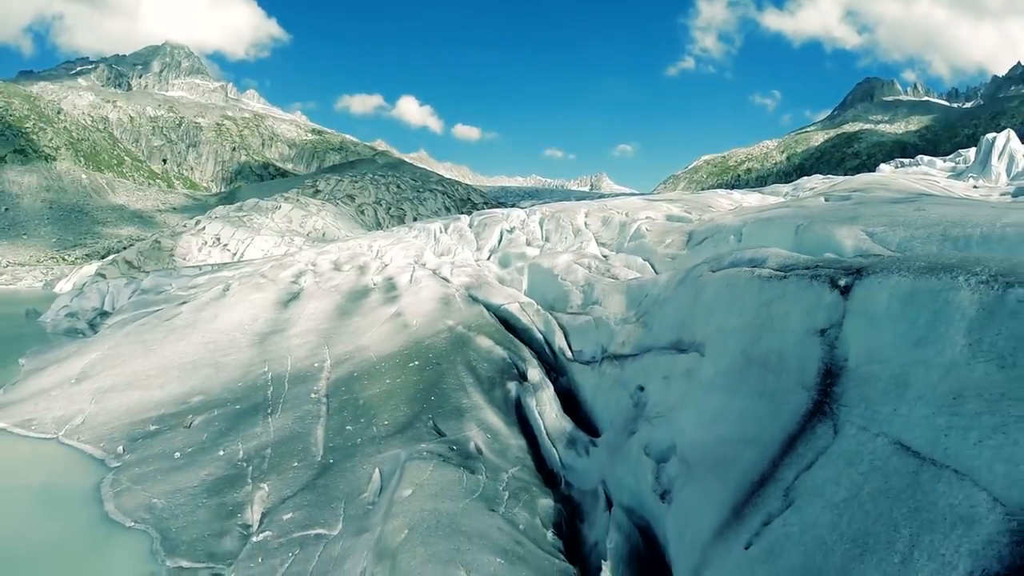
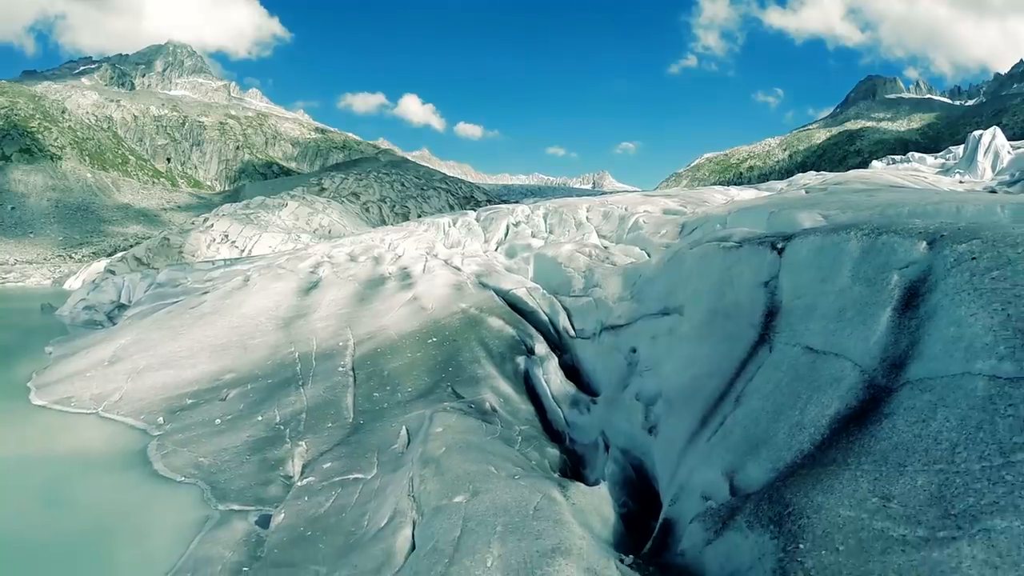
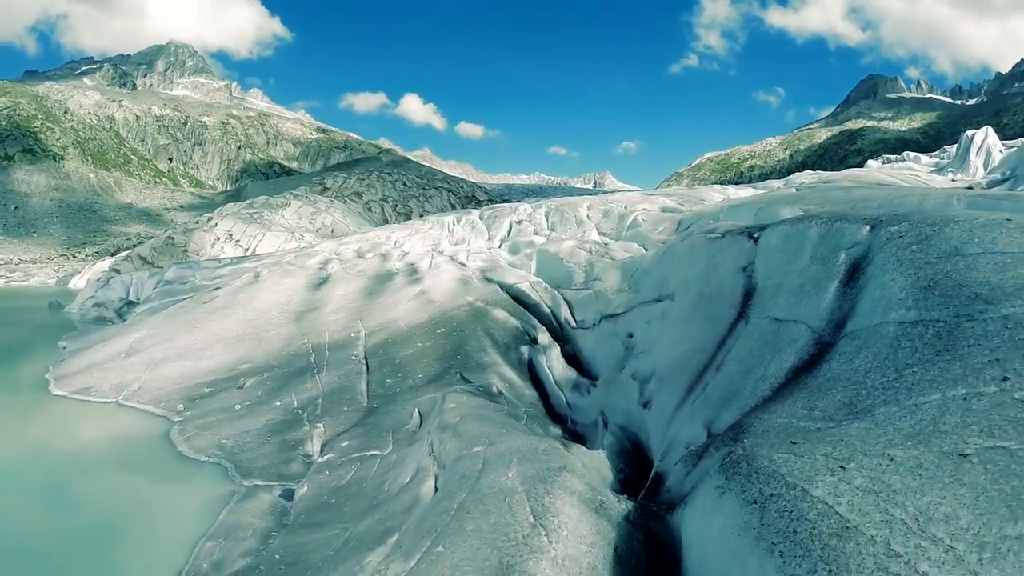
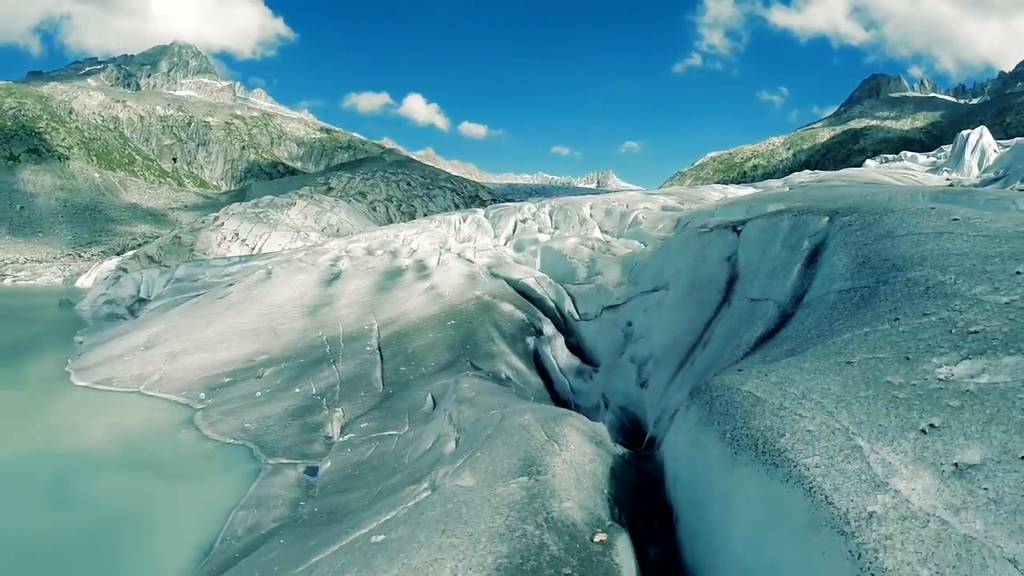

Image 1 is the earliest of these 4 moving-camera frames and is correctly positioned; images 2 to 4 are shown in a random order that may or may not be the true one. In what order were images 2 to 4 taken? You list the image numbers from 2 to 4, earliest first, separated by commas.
2, 3, 4
